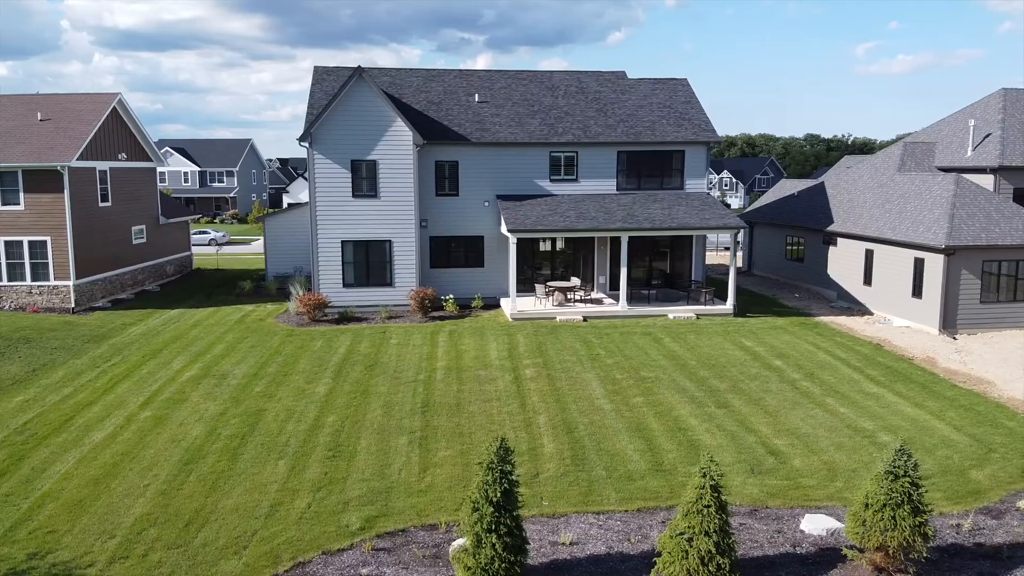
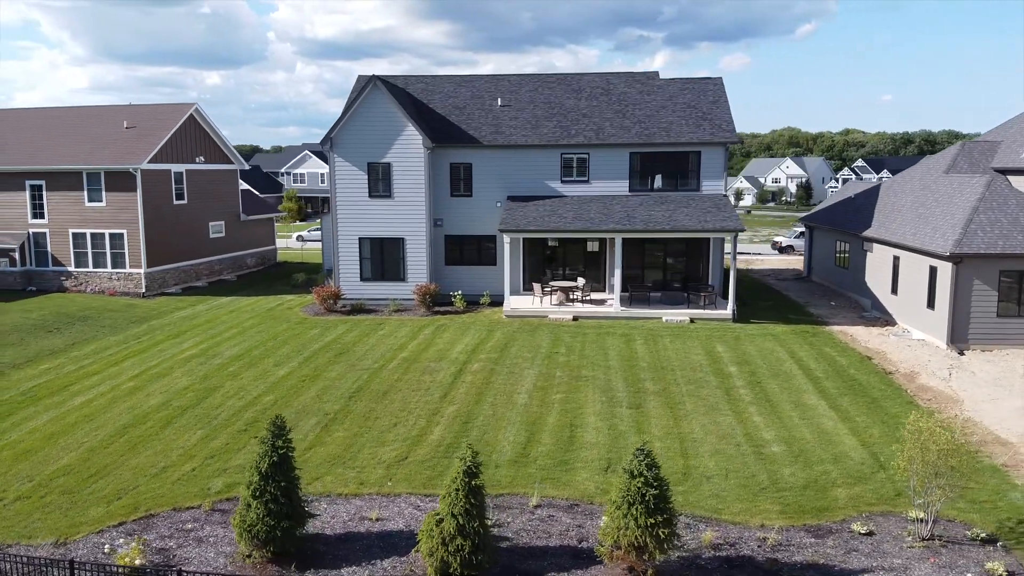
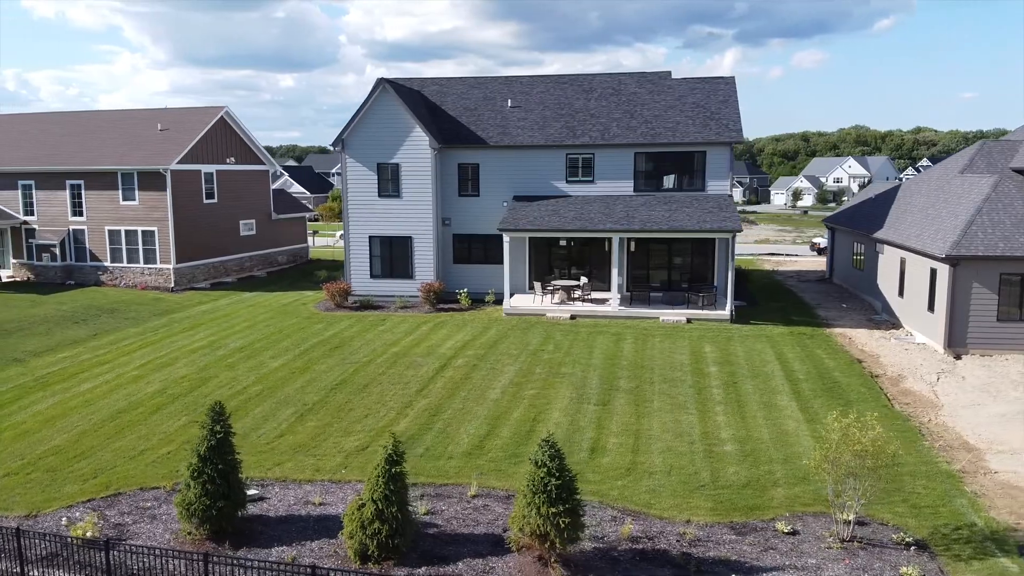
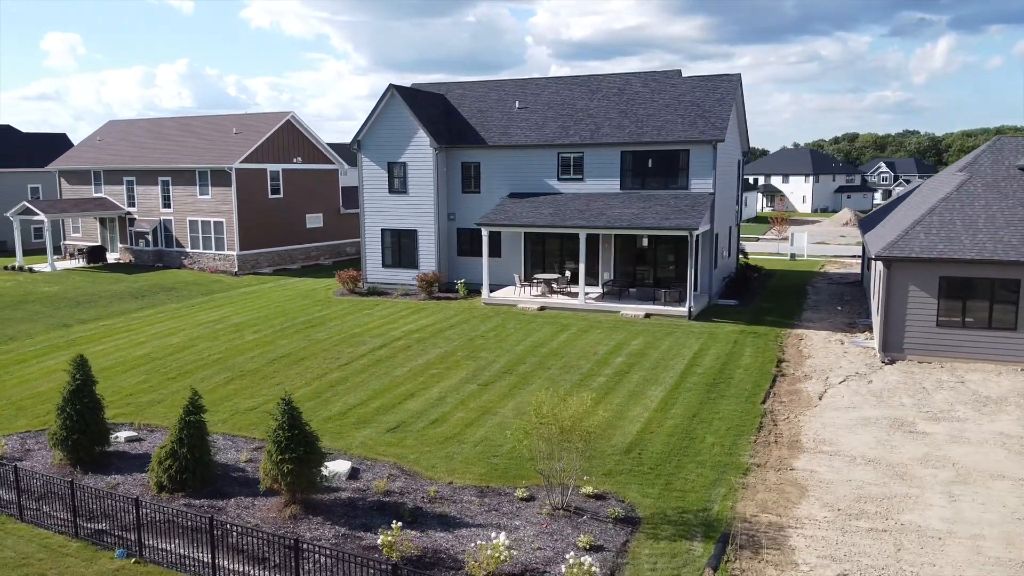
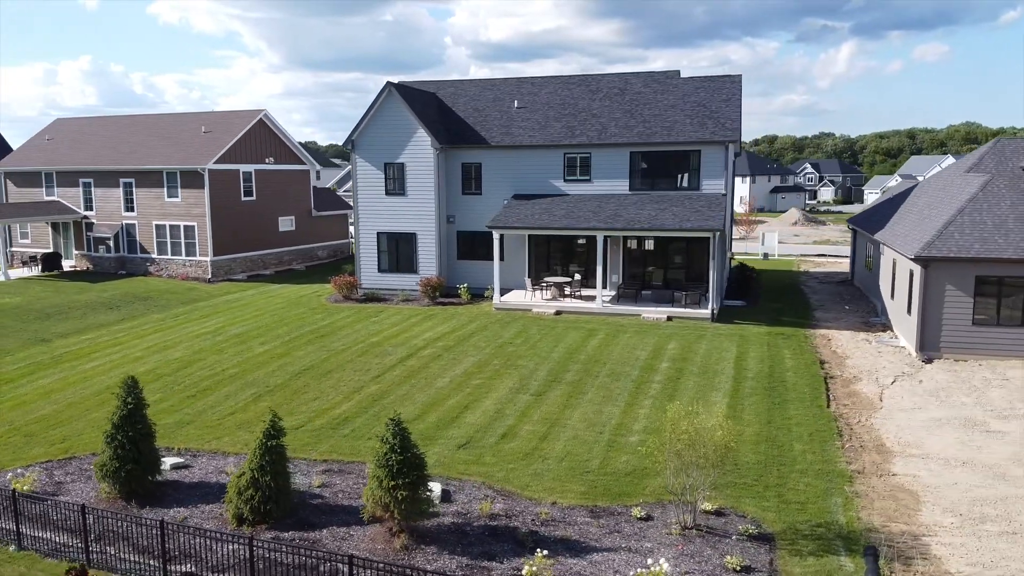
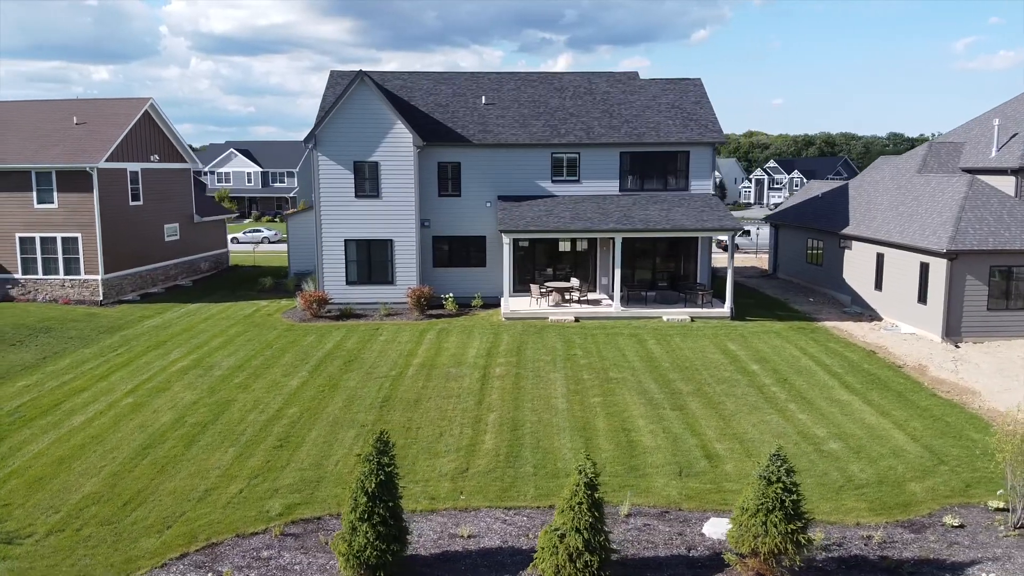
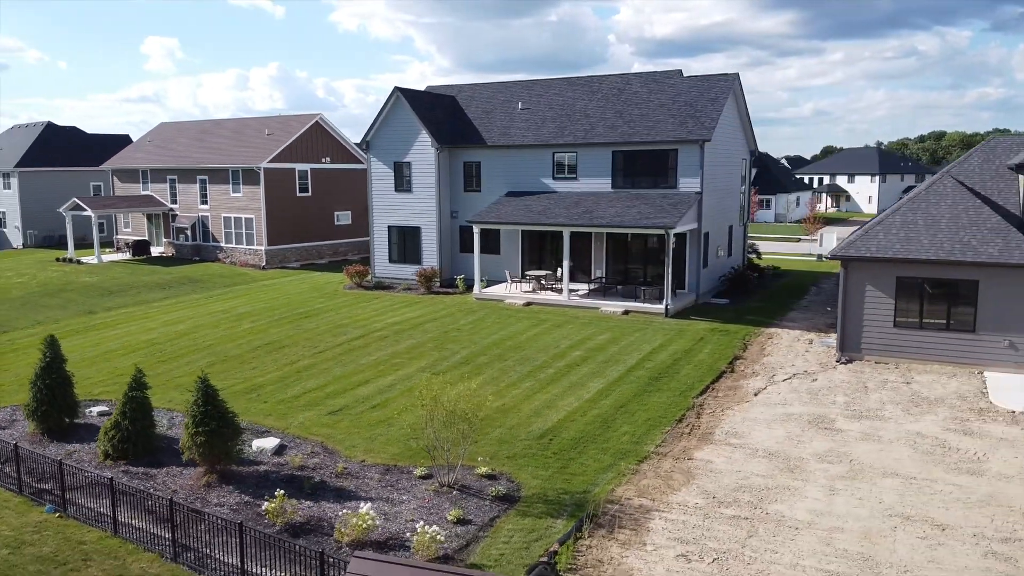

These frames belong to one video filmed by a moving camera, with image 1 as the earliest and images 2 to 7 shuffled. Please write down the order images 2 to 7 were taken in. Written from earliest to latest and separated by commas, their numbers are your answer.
6, 2, 3, 5, 4, 7
